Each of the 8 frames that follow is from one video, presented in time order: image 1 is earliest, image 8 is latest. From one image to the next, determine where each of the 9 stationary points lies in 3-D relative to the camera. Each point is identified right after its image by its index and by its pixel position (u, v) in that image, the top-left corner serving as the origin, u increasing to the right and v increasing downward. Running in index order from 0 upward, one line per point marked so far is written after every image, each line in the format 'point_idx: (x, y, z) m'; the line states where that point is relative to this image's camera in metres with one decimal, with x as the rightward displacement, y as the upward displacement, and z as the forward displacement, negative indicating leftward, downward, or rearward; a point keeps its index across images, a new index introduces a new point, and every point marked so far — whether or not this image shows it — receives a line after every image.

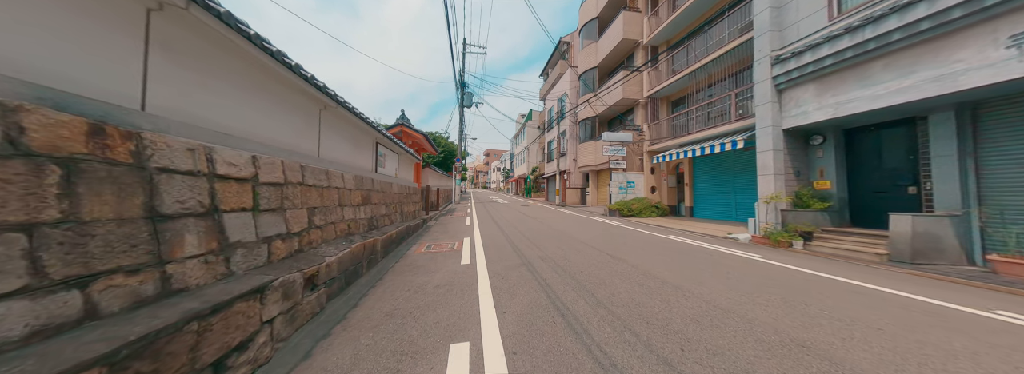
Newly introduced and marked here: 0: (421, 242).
0: (-2.5, -1.6, +6.1) m
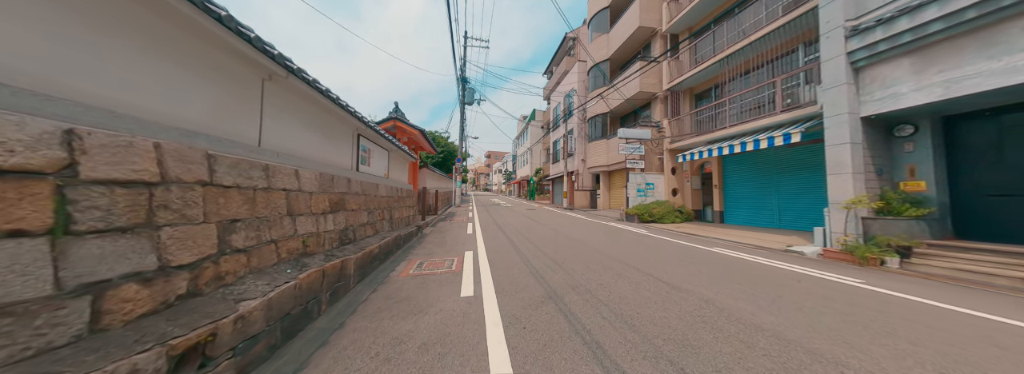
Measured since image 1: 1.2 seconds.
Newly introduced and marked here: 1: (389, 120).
0: (-2.2, -1.6, +4.9) m
1: (-5.0, +2.7, +9.0) m
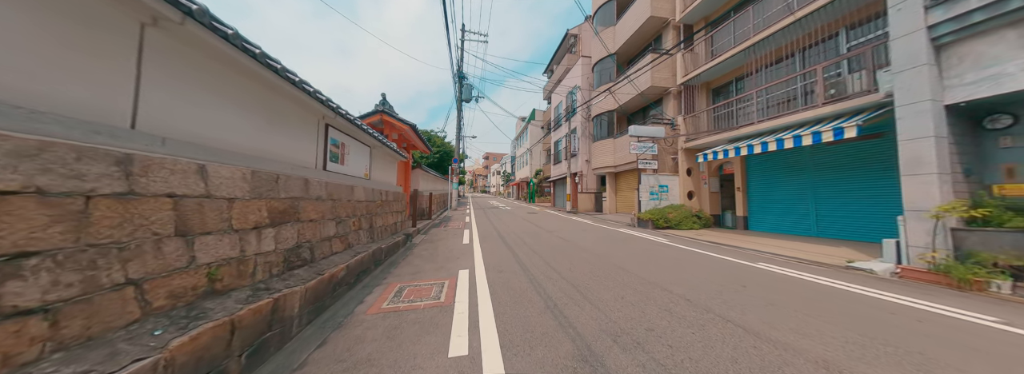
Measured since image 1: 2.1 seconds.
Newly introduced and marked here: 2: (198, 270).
0: (-2.1, -1.6, +3.8) m
1: (-5.0, +2.7, +7.9) m
2: (-2.8, -0.7, +1.9) m
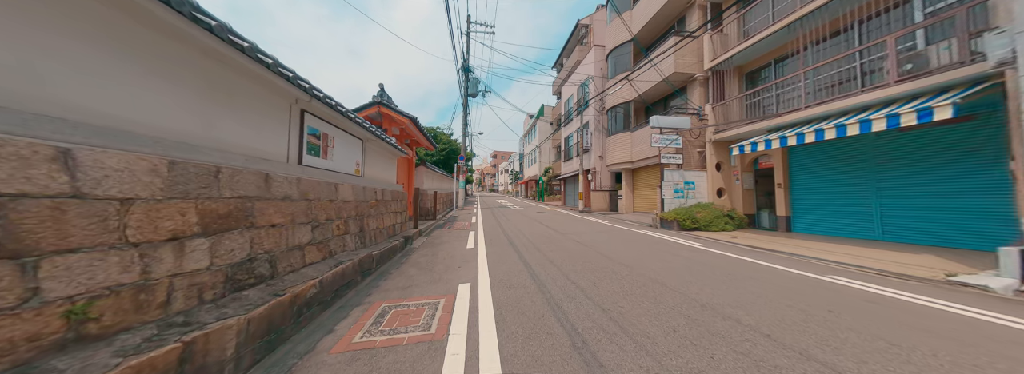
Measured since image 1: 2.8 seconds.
0: (-1.9, -1.6, +3.1) m
1: (-4.7, +2.7, +7.3) m
2: (-2.7, -0.7, +1.3) m
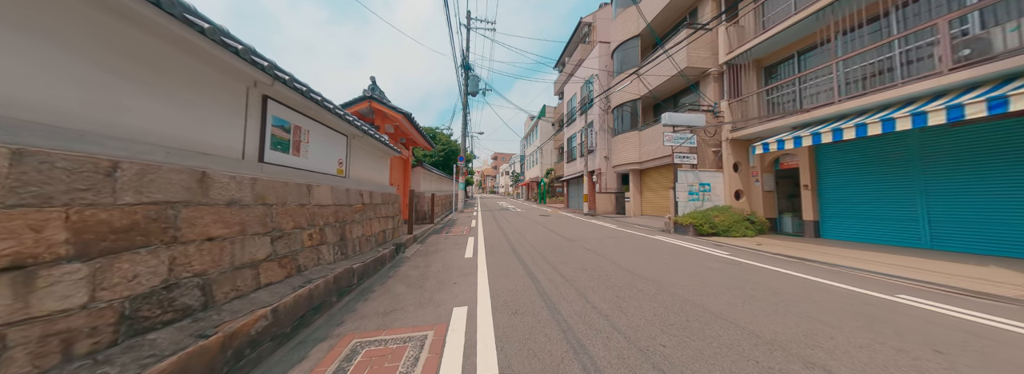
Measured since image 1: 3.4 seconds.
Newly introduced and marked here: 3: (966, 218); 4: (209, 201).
0: (-1.9, -1.6, +2.5) m
1: (-4.6, +2.6, +6.7) m
2: (-2.6, -0.7, +0.6) m
3: (+10.6, -0.8, +5.1) m
4: (-2.9, -0.1, +2.2) m
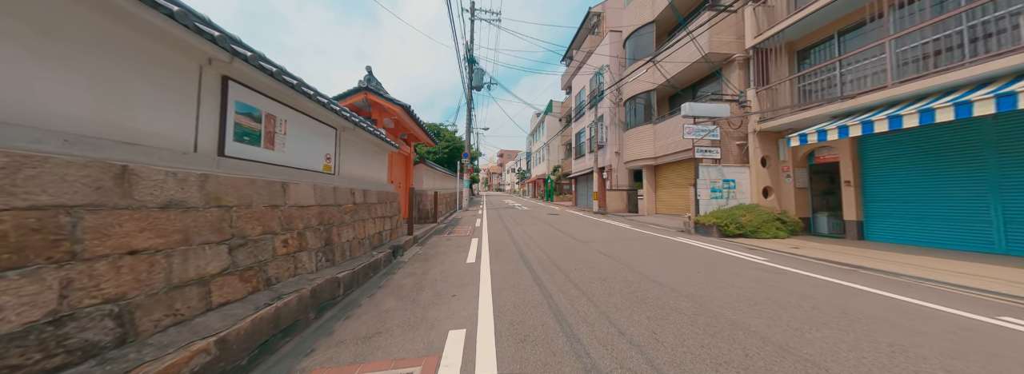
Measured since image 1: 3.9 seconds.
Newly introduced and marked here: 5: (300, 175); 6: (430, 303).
0: (-1.8, -1.6, +2.0) m
1: (-4.4, +2.7, +6.3) m
2: (-2.6, -0.7, +0.2) m
3: (+10.7, -0.7, +4.3) m
4: (-2.9, -0.1, +1.7) m
5: (-3.2, +0.2, +3.3) m
6: (-1.1, -1.6, +3.0) m
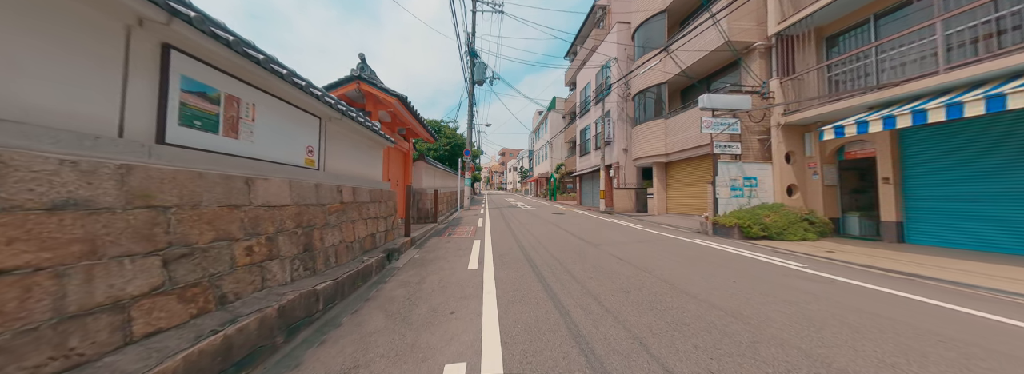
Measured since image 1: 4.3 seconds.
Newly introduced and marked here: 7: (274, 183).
0: (-1.7, -1.6, +1.5) m
1: (-4.3, +2.8, +5.8) m
2: (-2.5, -0.7, -0.3) m
3: (+10.8, -0.6, +3.7) m
4: (-2.8, -0.1, +1.2) m
5: (-3.1, +0.2, +2.9) m
6: (-1.0, -1.5, +2.5) m
7: (-2.9, 0.0, +2.8) m
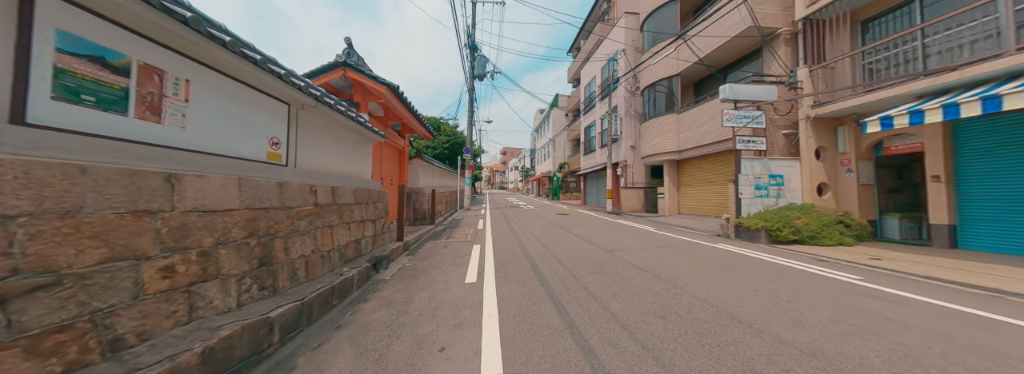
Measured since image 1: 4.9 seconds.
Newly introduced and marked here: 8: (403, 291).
0: (-1.6, -1.6, +0.9) m
1: (-4.2, +2.8, +5.2) m
2: (-2.4, -0.7, -0.9) m
3: (+10.9, -0.6, +3.1) m
4: (-2.7, -0.1, +0.6) m
5: (-3.1, +0.2, +2.3) m
6: (-0.9, -1.5, +1.9) m
7: (-2.9, +0.1, +2.2) m
8: (-1.6, -1.6, +3.3) m
